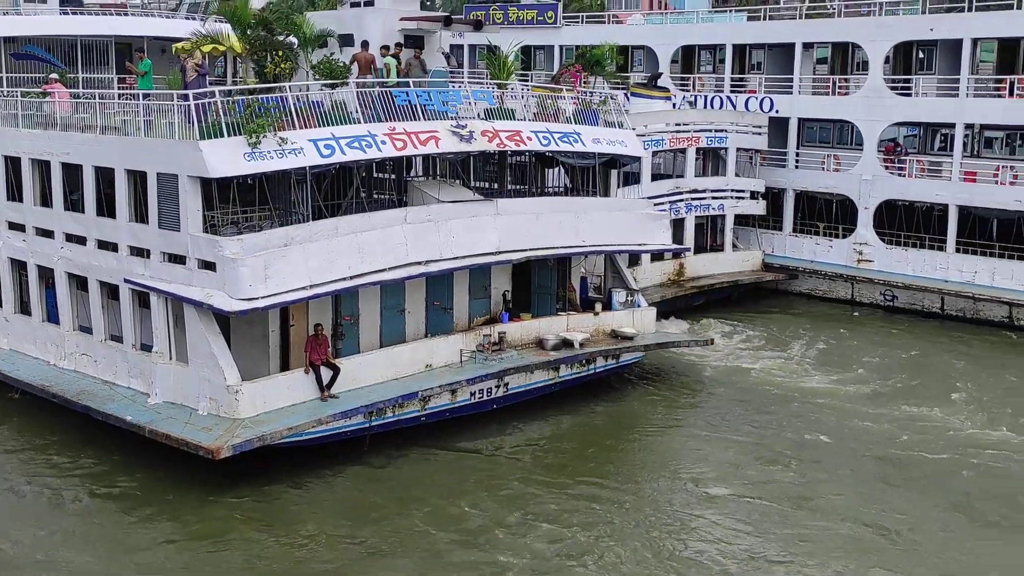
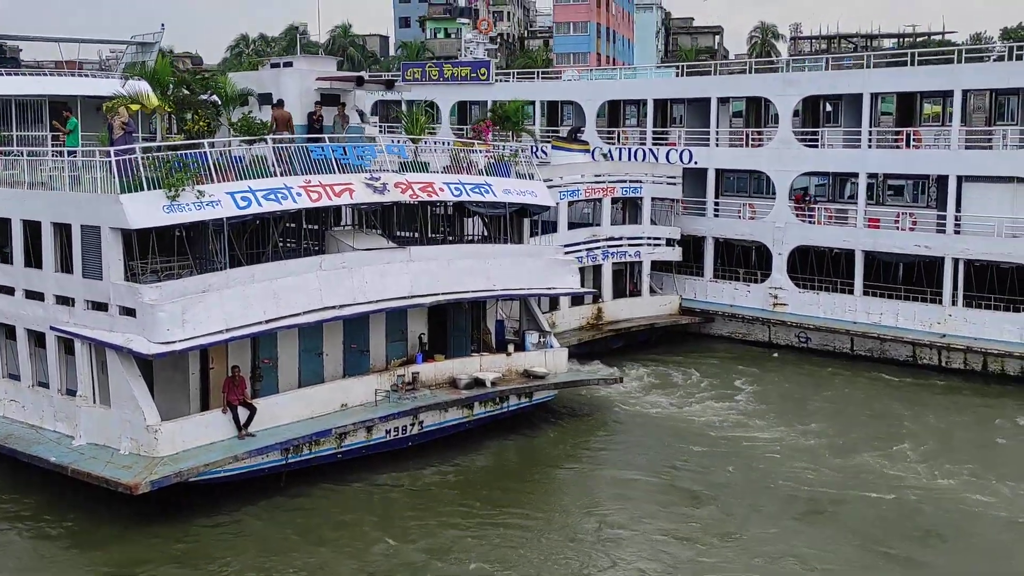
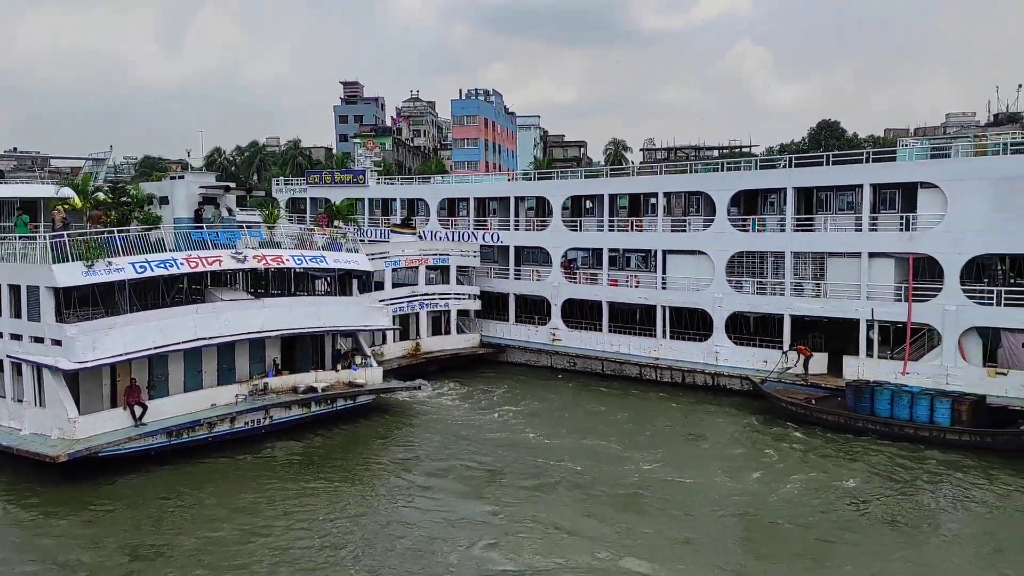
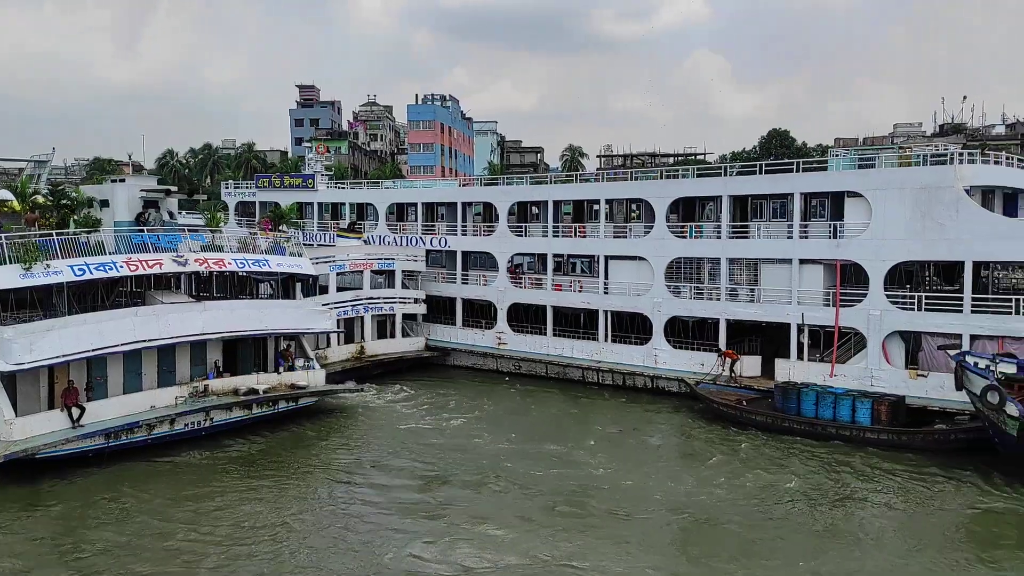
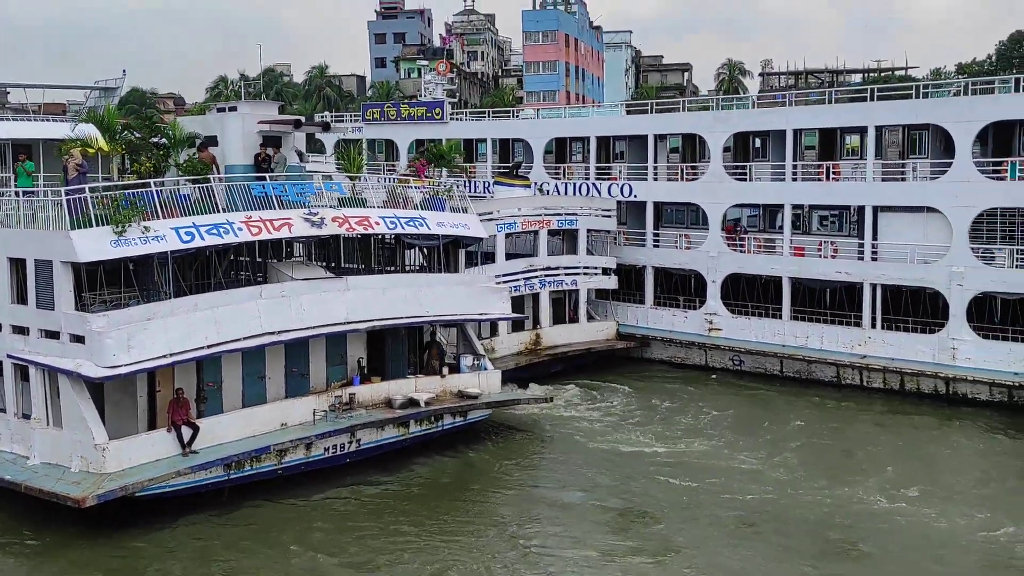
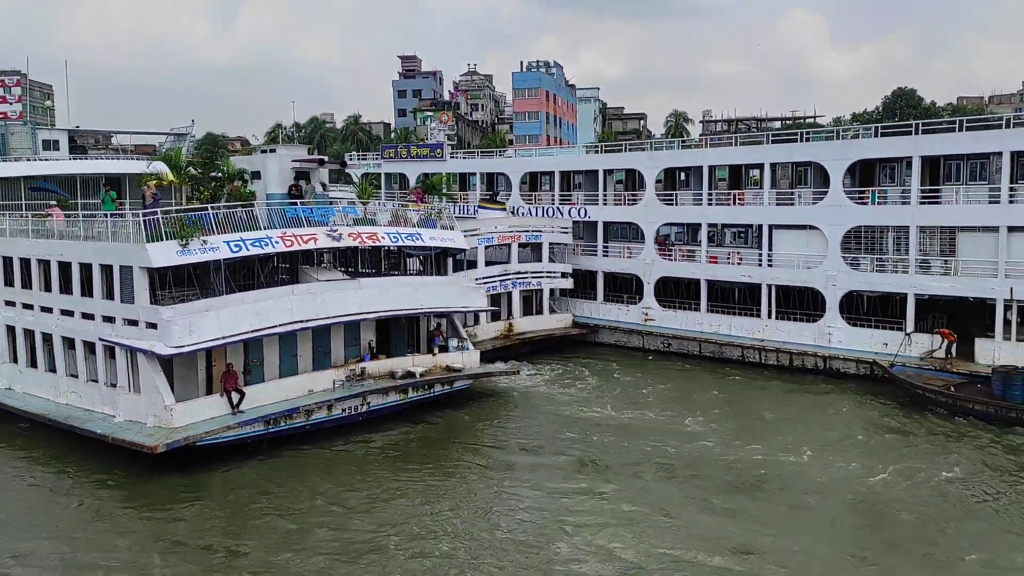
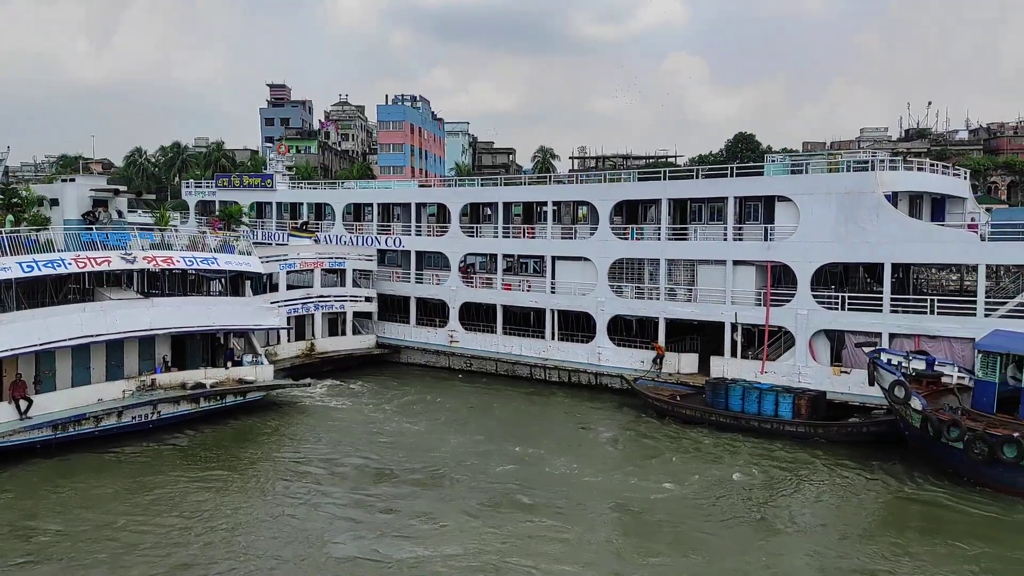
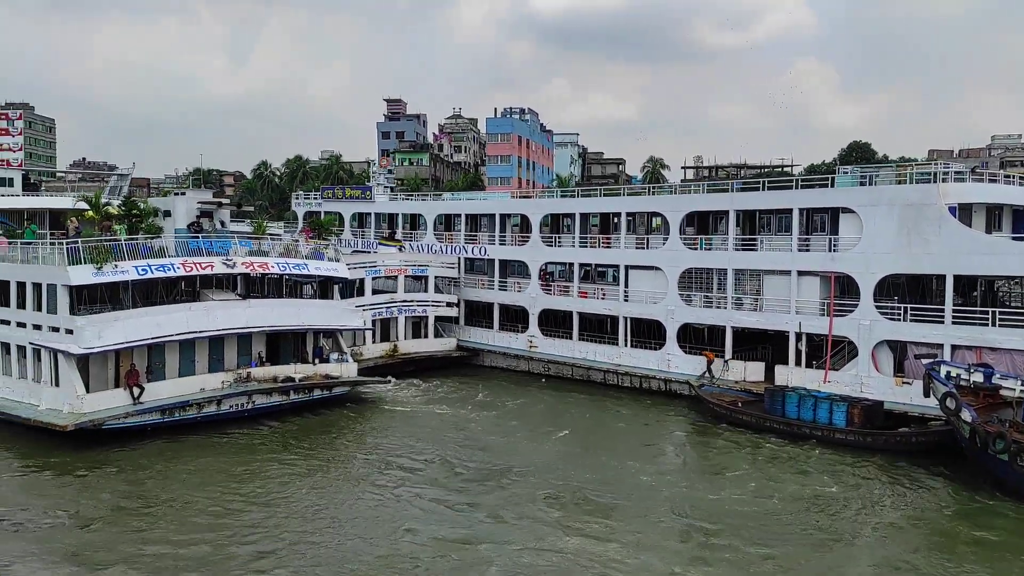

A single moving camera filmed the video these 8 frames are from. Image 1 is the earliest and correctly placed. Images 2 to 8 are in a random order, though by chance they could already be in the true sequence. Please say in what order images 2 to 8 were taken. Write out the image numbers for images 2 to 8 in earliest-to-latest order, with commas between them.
2, 5, 6, 3, 4, 7, 8
